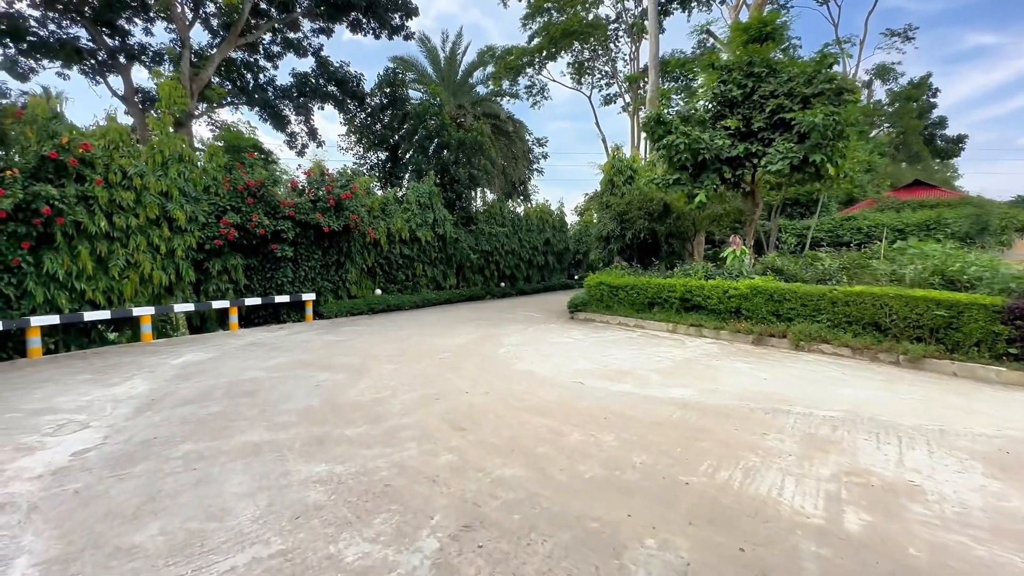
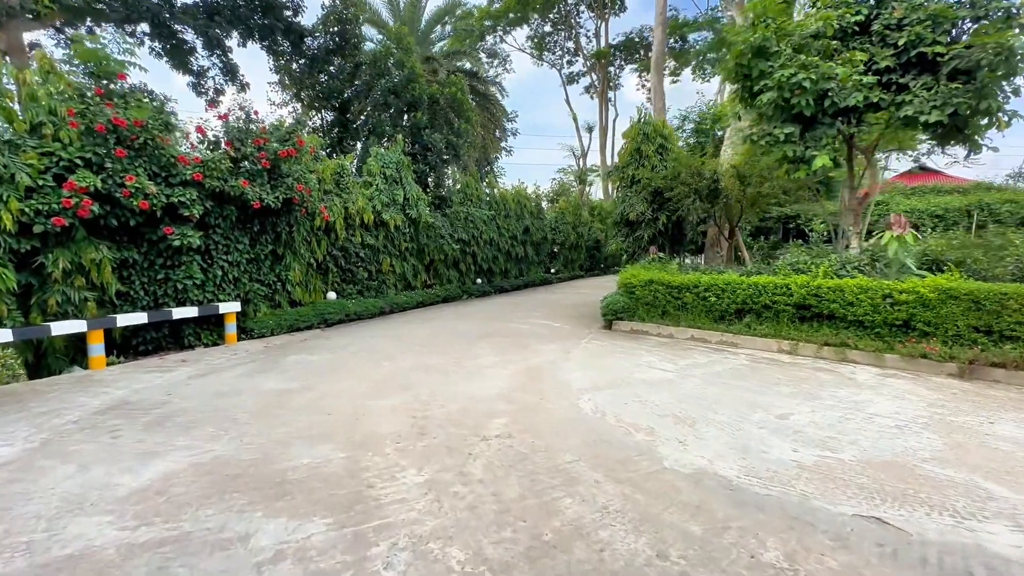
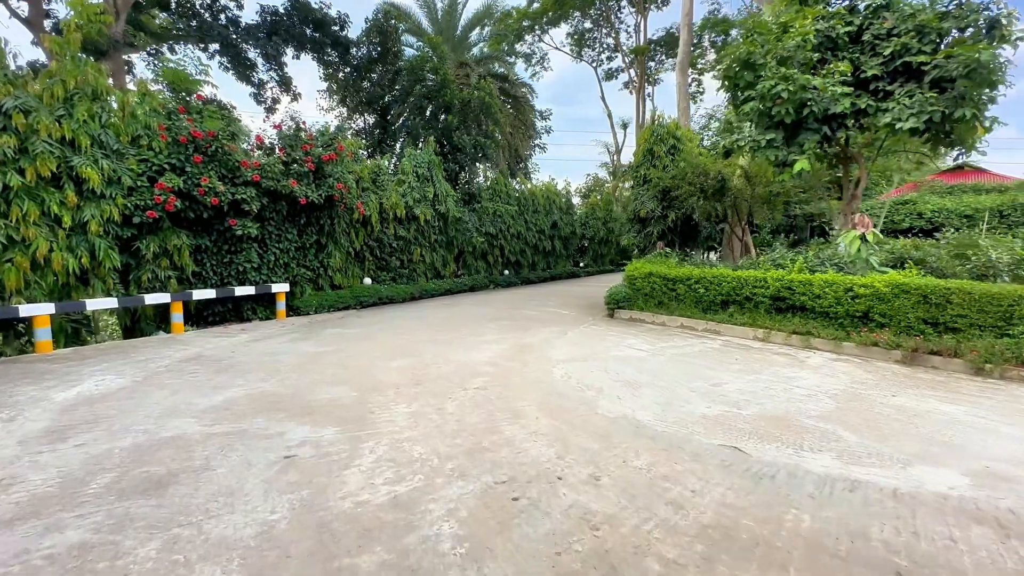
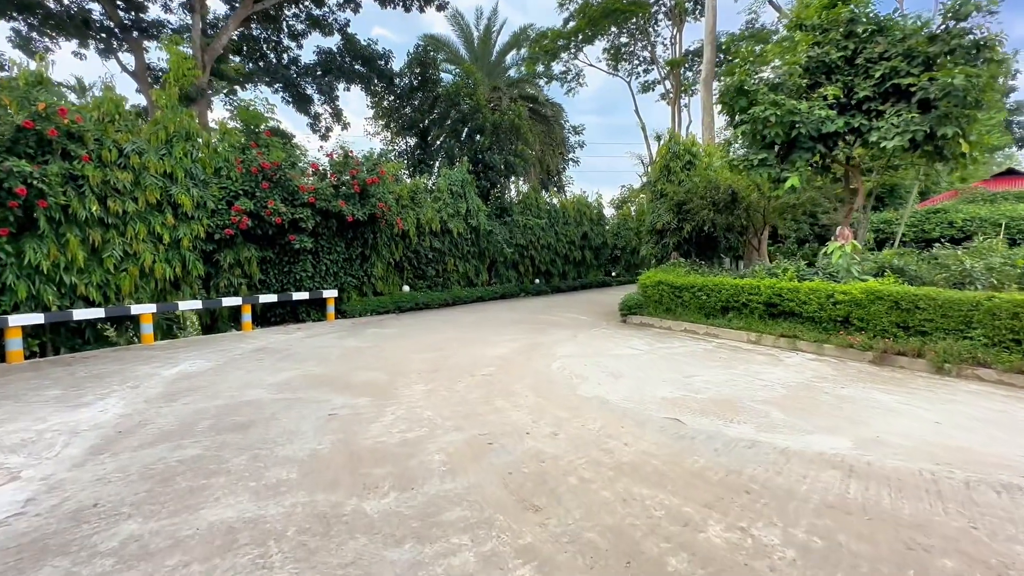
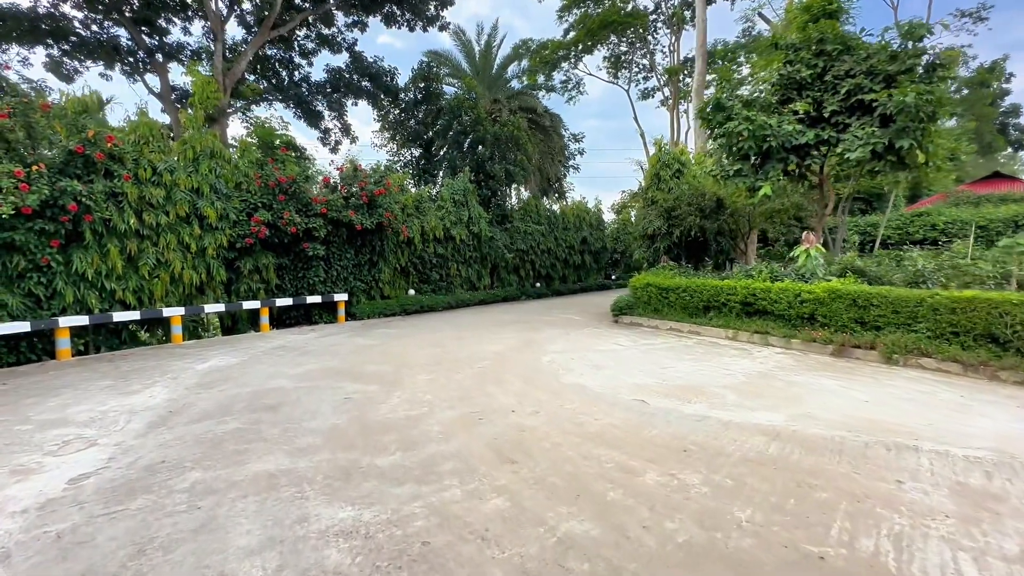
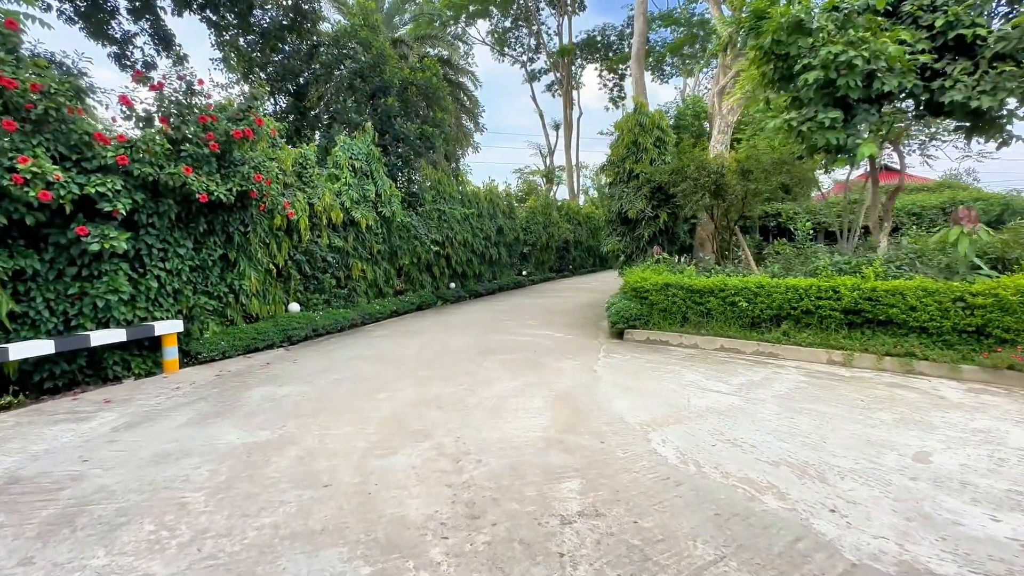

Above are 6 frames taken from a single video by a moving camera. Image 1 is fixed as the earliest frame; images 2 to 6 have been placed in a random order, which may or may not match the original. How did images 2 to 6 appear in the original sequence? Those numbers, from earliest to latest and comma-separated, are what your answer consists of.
5, 4, 3, 2, 6
